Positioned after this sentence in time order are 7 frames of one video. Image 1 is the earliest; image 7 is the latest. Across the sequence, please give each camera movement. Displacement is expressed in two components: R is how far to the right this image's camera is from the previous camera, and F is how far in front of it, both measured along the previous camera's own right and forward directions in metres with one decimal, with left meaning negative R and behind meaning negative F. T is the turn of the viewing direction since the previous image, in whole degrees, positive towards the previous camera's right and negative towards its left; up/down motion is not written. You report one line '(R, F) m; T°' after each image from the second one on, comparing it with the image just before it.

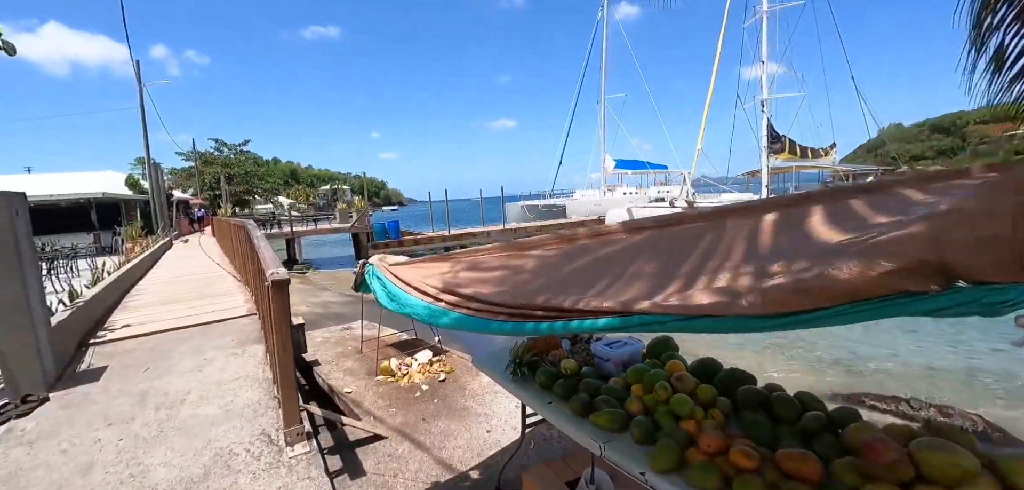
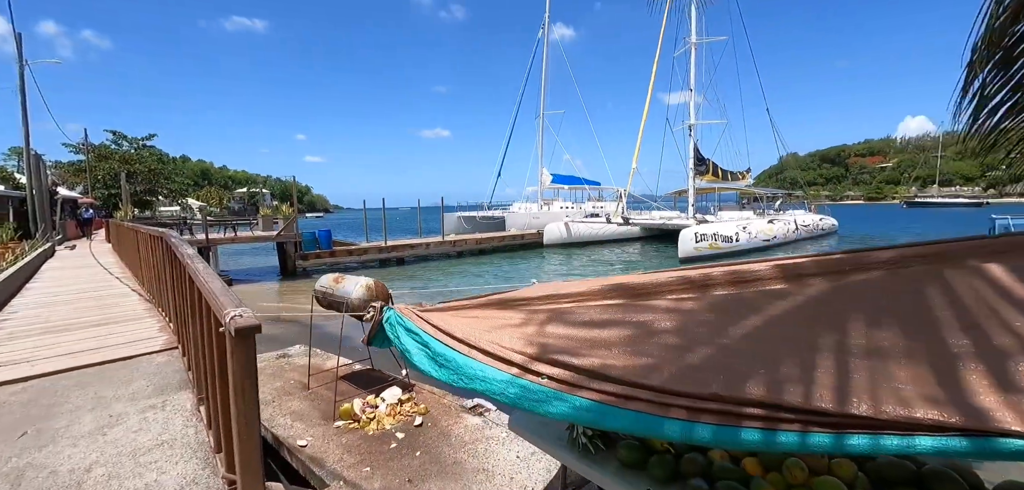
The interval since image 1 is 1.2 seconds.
(-0.4, +0.5) m; +9°
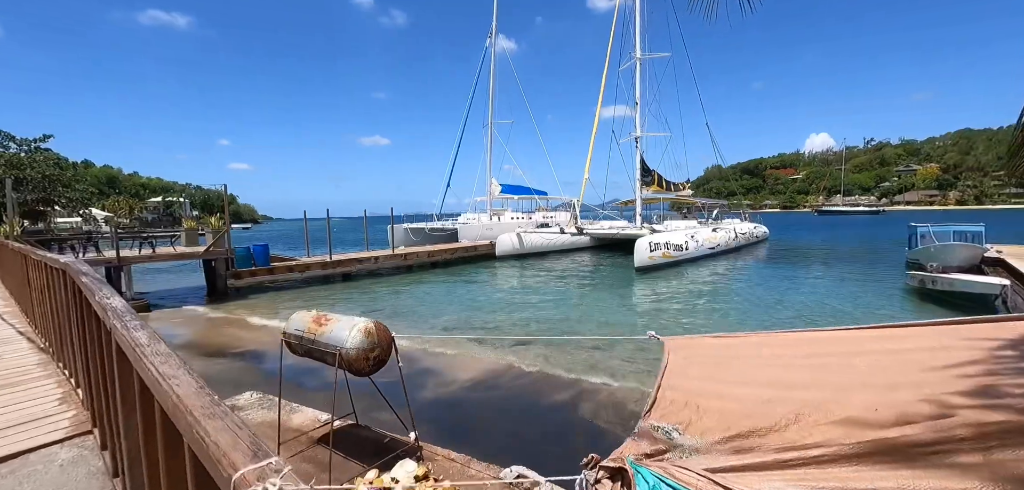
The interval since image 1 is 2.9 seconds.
(-0.6, +0.8) m; +7°
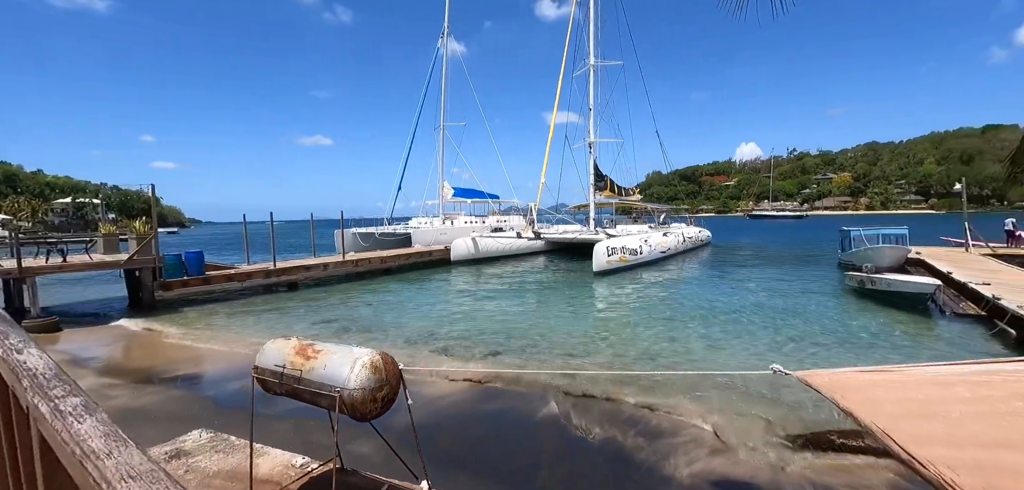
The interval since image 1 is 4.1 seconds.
(-0.5, +0.5) m; +7°
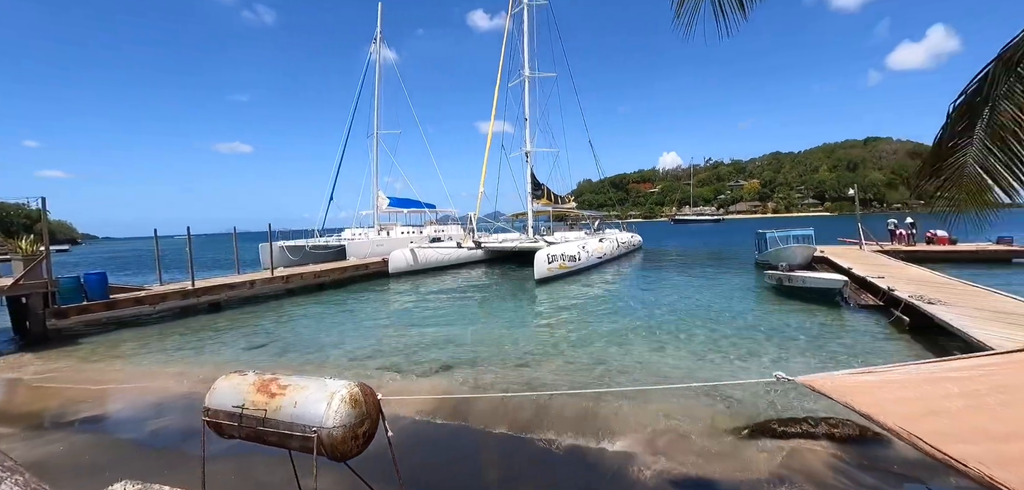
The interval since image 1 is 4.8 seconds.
(-0.2, +0.1) m; +8°
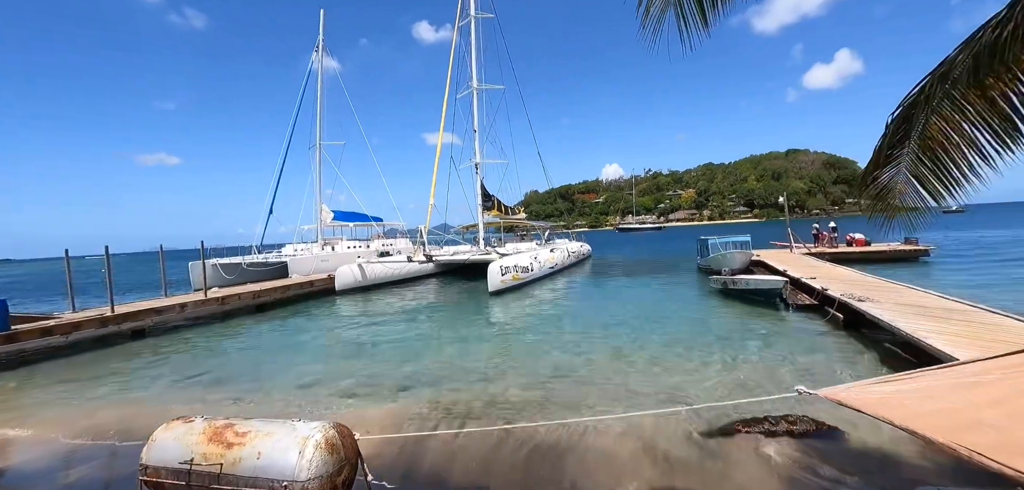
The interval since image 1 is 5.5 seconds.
(-0.2, +0.2) m; +6°
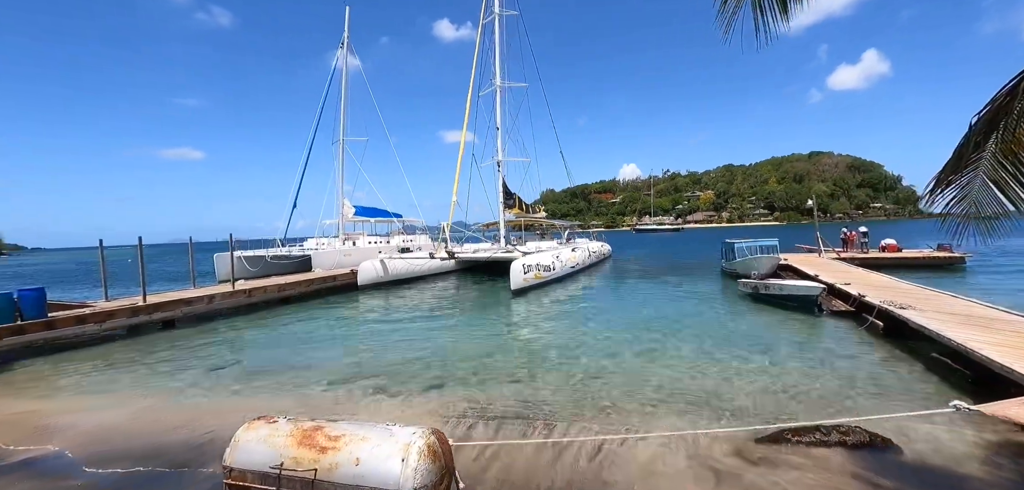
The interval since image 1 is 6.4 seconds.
(-0.4, +0.1) m; -2°
